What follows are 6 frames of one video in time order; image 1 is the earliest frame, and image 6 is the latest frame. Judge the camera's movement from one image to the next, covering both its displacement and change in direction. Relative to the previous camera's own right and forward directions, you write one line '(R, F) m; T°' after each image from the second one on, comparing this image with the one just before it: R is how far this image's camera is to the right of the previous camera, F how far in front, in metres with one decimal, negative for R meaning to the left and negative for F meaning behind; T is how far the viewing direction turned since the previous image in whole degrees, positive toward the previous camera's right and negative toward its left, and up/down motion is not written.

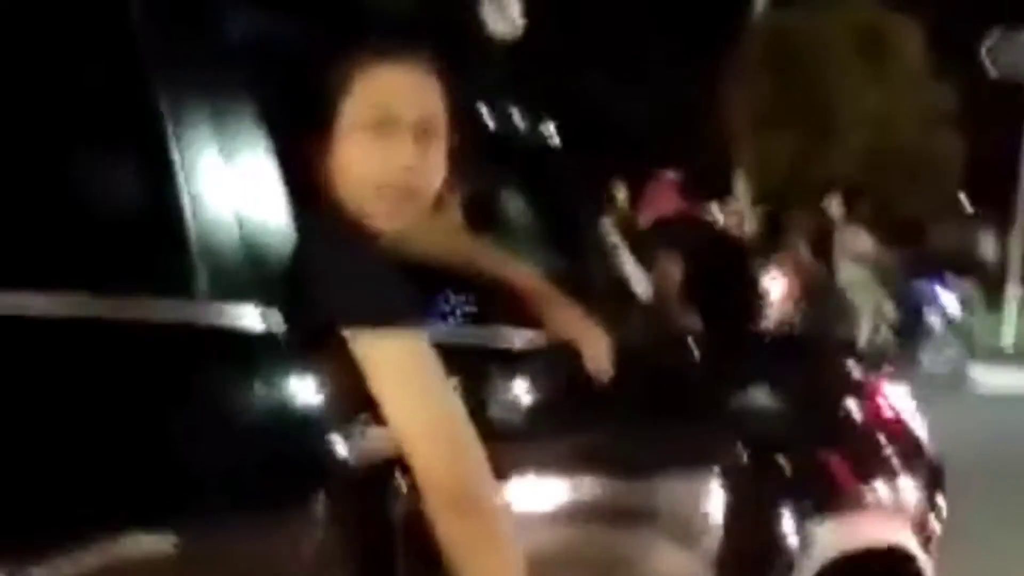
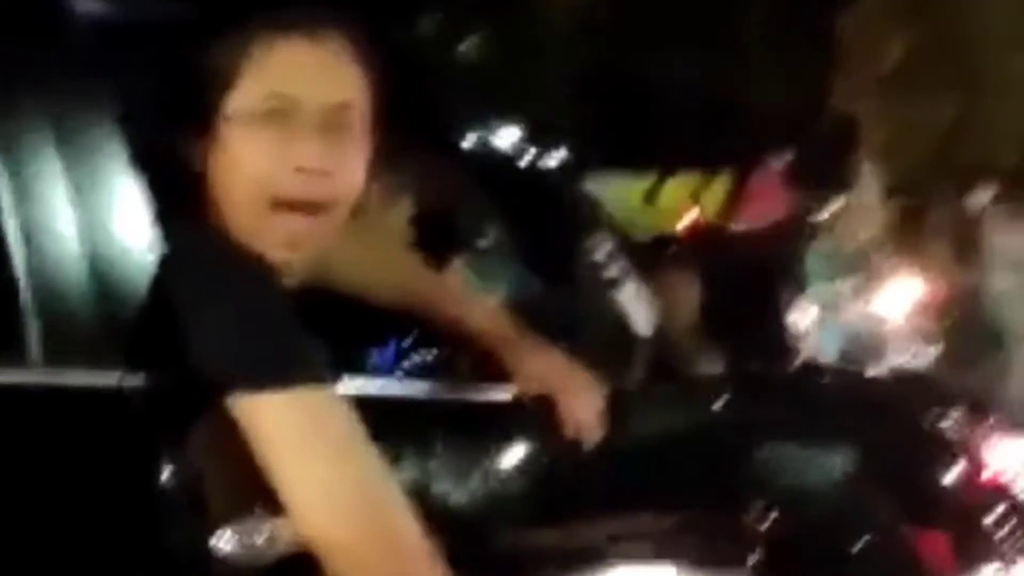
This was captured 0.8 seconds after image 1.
(-0.1, +0.7) m; +3°
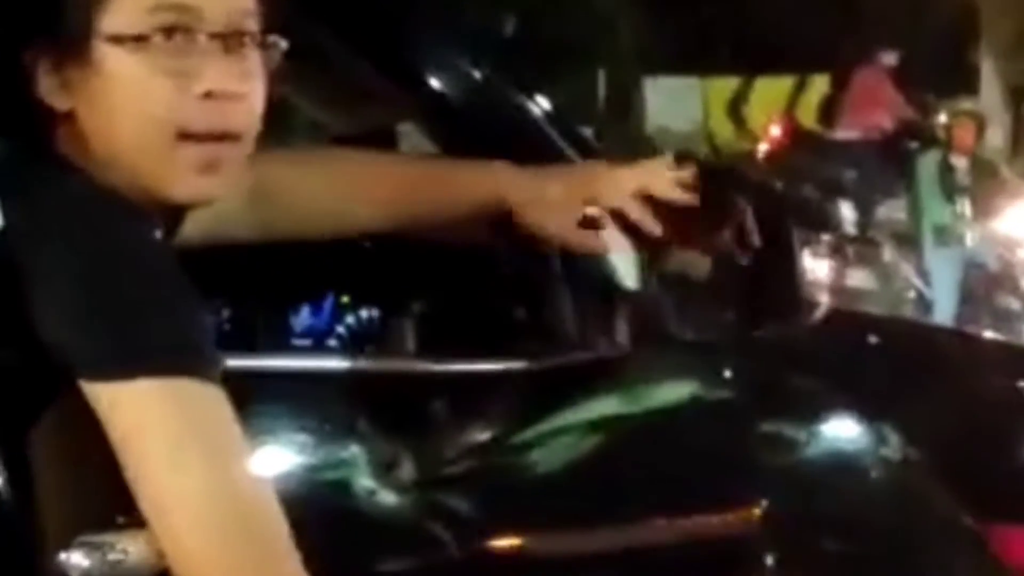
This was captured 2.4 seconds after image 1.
(+0.3, +0.4) m; -11°
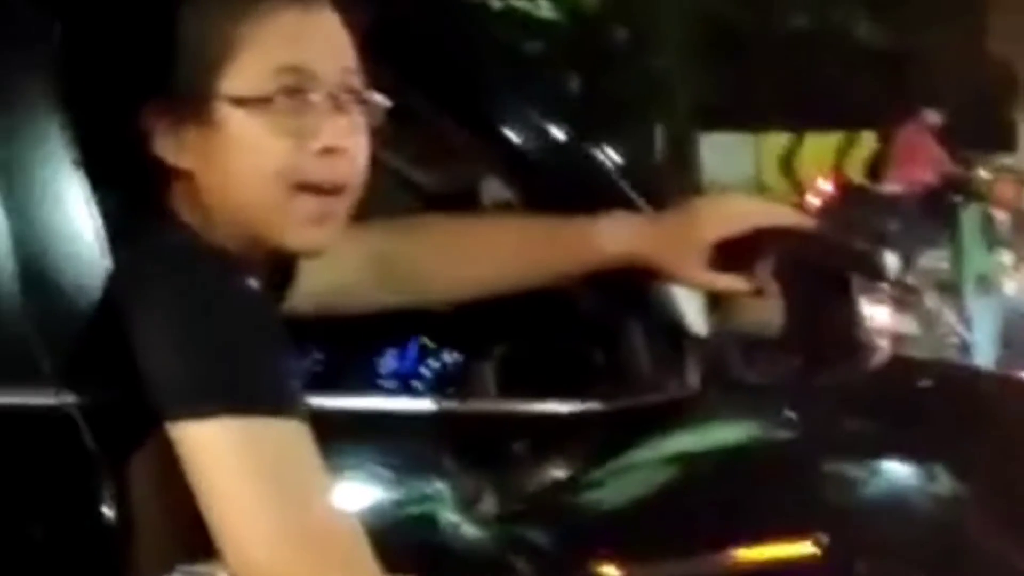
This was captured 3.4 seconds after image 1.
(-0.1, -0.1) m; 0°
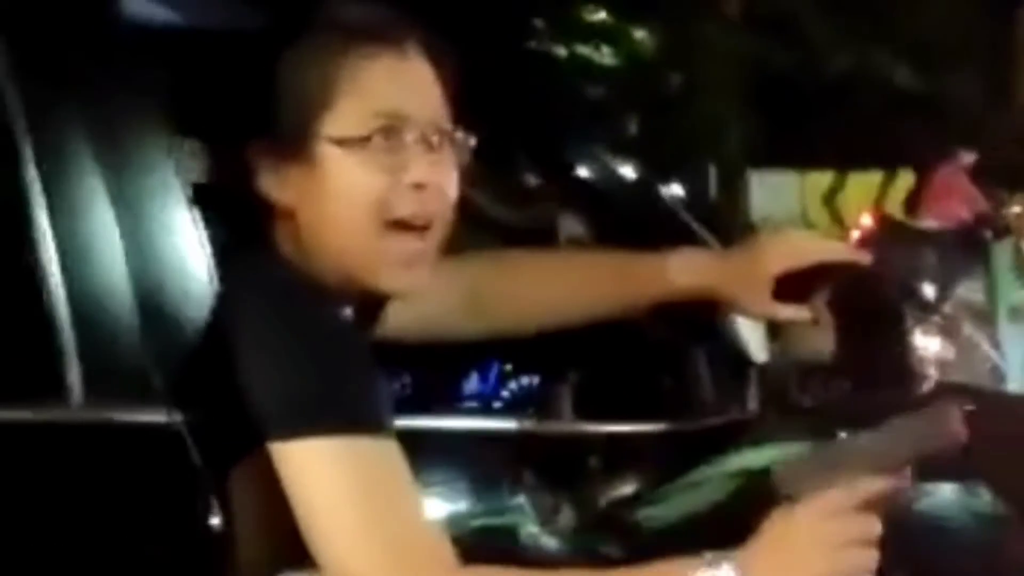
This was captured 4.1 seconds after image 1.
(-0.1, -0.1) m; 0°
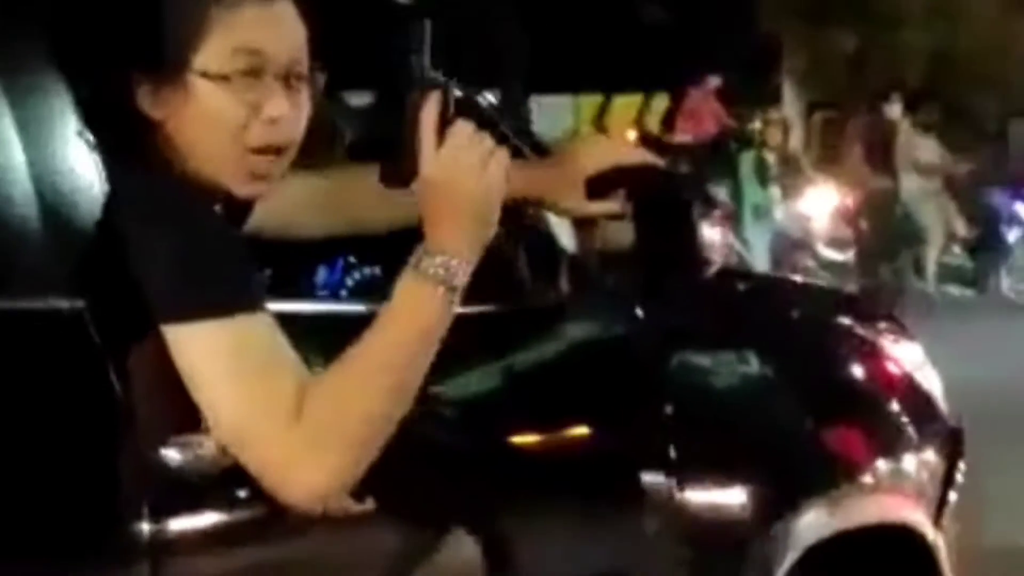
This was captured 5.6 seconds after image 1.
(0.0, -0.5) m; +5°
